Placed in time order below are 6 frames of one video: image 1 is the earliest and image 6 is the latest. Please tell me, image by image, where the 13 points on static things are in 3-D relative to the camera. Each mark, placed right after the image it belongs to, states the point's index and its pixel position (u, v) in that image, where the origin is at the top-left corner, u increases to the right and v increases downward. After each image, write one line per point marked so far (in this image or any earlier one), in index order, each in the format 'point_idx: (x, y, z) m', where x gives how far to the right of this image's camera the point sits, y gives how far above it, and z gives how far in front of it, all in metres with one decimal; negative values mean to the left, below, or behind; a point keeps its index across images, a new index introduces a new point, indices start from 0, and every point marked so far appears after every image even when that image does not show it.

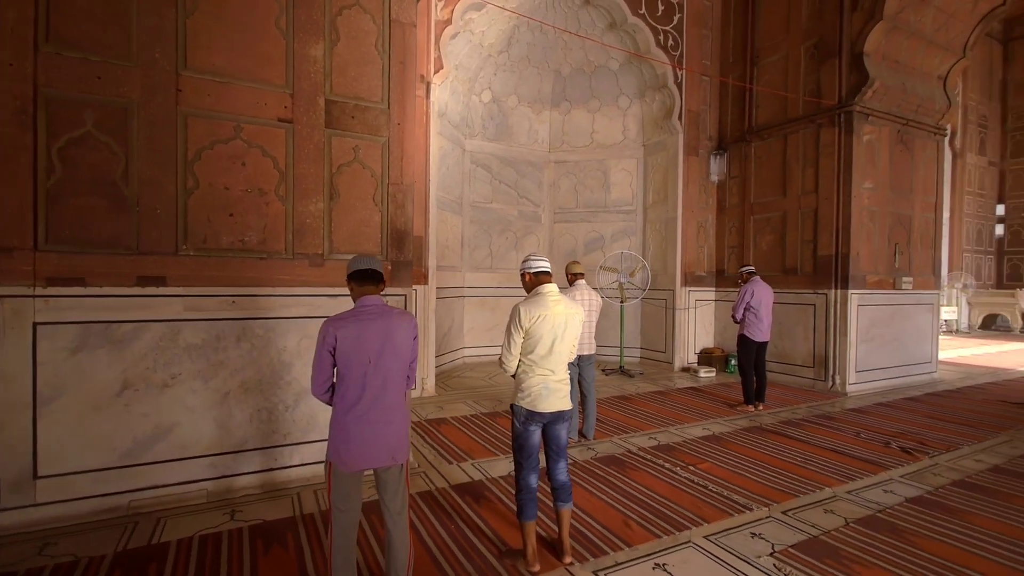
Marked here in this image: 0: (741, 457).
0: (+1.7, -1.3, +3.7) m
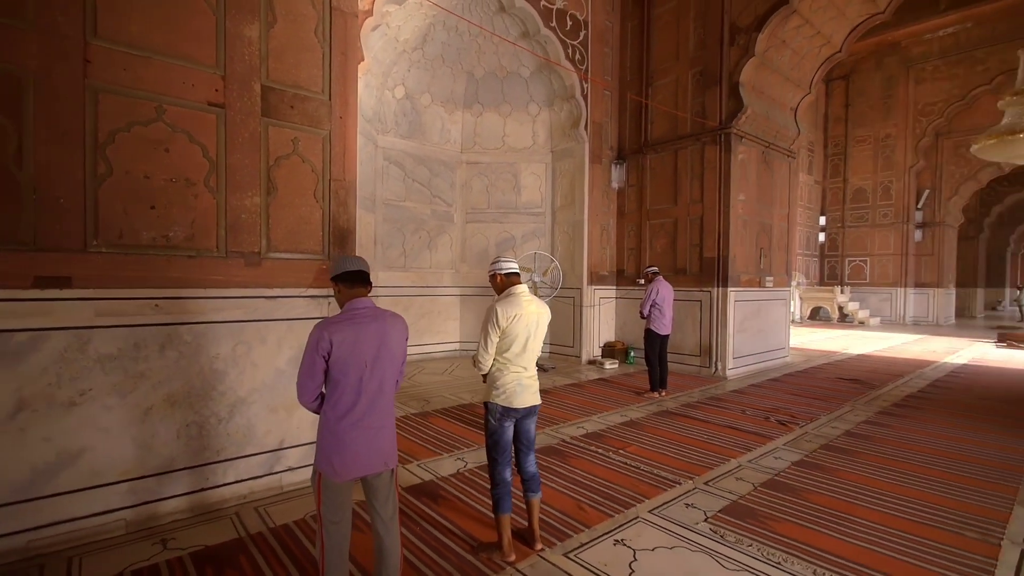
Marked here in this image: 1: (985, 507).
0: (+1.2, -1.3, +4.1) m
1: (+2.9, -1.3, +3.0) m
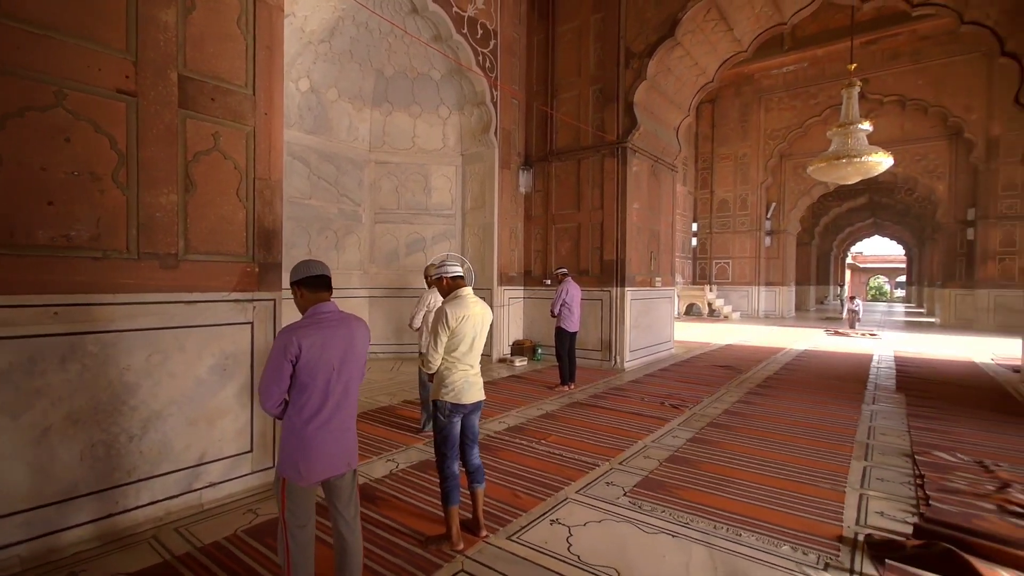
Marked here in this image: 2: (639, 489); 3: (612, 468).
0: (+0.6, -1.3, +4.4) m
1: (+2.4, -1.3, +3.7) m
2: (+0.8, -1.3, +3.2) m
3: (+0.7, -1.3, +3.5) m
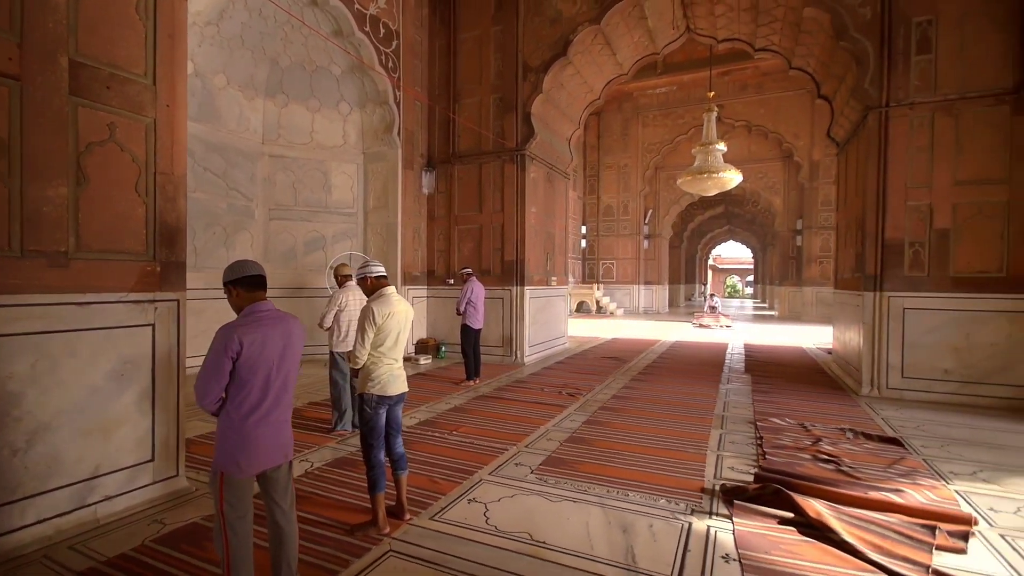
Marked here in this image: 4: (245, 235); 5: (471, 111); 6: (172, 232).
0: (-0.3, -1.3, +4.7) m
1: (+1.7, -1.3, +4.4) m
2: (+0.2, -1.3, +3.5) m
3: (+0.1, -1.3, +3.8) m
4: (-4.0, +0.8, +7.3) m
5: (-0.7, +3.0, +8.2) m
6: (-2.0, +0.3, +2.9) m
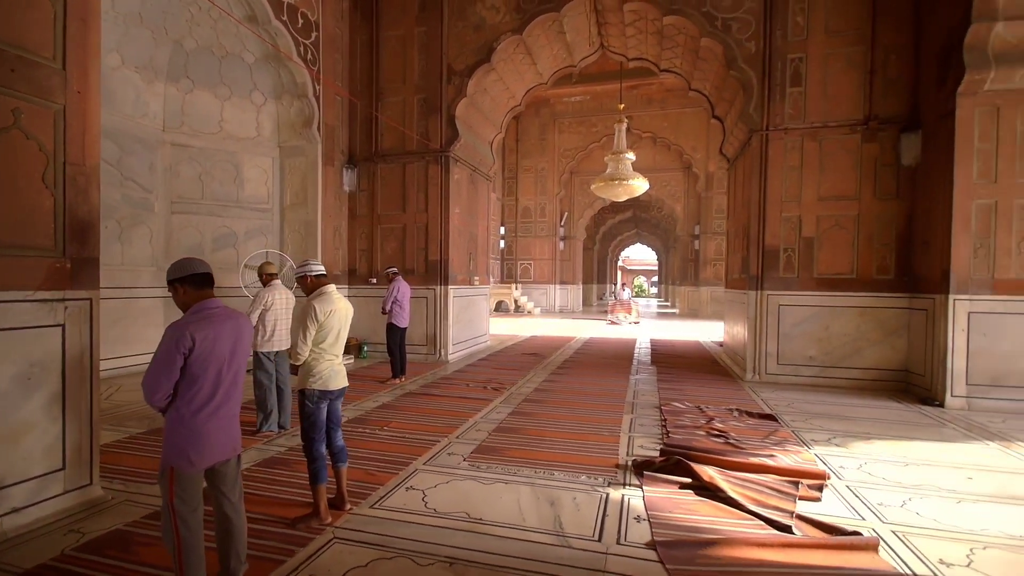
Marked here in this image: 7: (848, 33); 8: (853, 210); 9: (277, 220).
0: (-1.0, -1.3, +4.8) m
1: (+1.0, -1.3, +4.9) m
2: (-0.3, -1.3, +3.8) m
3: (-0.5, -1.3, +4.0) m
4: (-5.1, +0.8, +6.7) m
5: (-2.0, +3.0, +8.2) m
6: (-2.4, +0.3, +2.7) m
7: (+4.4, +3.4, +6.3) m
8: (+4.5, +1.0, +6.4) m
9: (-3.8, +1.1, +7.8) m
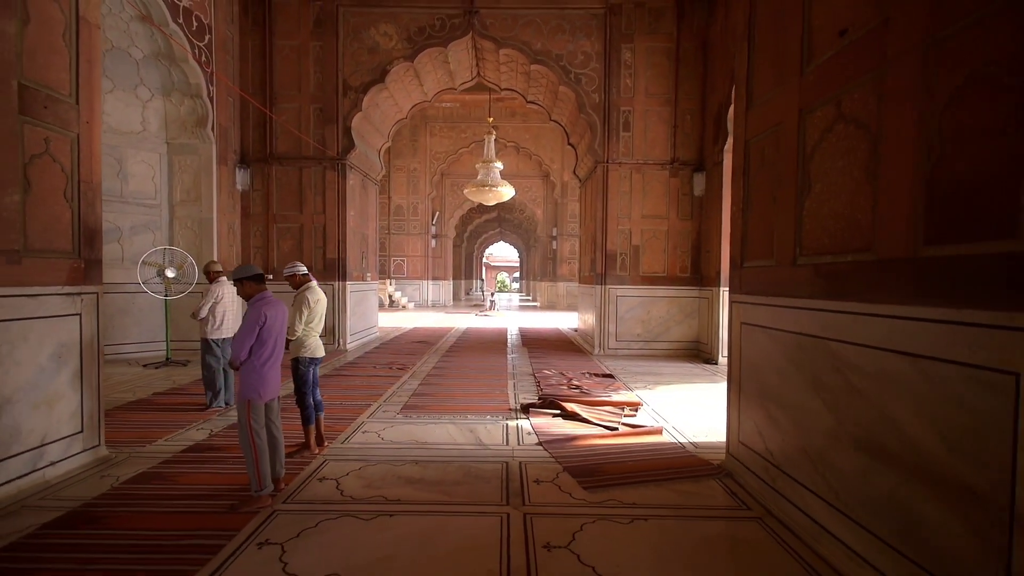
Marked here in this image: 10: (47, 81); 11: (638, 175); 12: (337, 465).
0: (-2.1, -1.2, +5.8) m
1: (-0.2, -1.2, +6.3) m
2: (-1.1, -1.3, +4.9) m
3: (-1.4, -1.2, +5.1) m
4: (-6.6, +0.9, +6.4) m
5: (-4.0, +3.1, +8.7) m
6: (-2.9, +0.4, +3.3) m
7: (+2.7, +3.4, +8.7) m
8: (+2.8, +1.1, +8.7) m
9: (-5.6, +1.2, +7.8) m
10: (-2.9, +1.3, +3.0) m
11: (+2.3, +2.0, +8.7) m
12: (-1.2, -1.3, +3.4) m
